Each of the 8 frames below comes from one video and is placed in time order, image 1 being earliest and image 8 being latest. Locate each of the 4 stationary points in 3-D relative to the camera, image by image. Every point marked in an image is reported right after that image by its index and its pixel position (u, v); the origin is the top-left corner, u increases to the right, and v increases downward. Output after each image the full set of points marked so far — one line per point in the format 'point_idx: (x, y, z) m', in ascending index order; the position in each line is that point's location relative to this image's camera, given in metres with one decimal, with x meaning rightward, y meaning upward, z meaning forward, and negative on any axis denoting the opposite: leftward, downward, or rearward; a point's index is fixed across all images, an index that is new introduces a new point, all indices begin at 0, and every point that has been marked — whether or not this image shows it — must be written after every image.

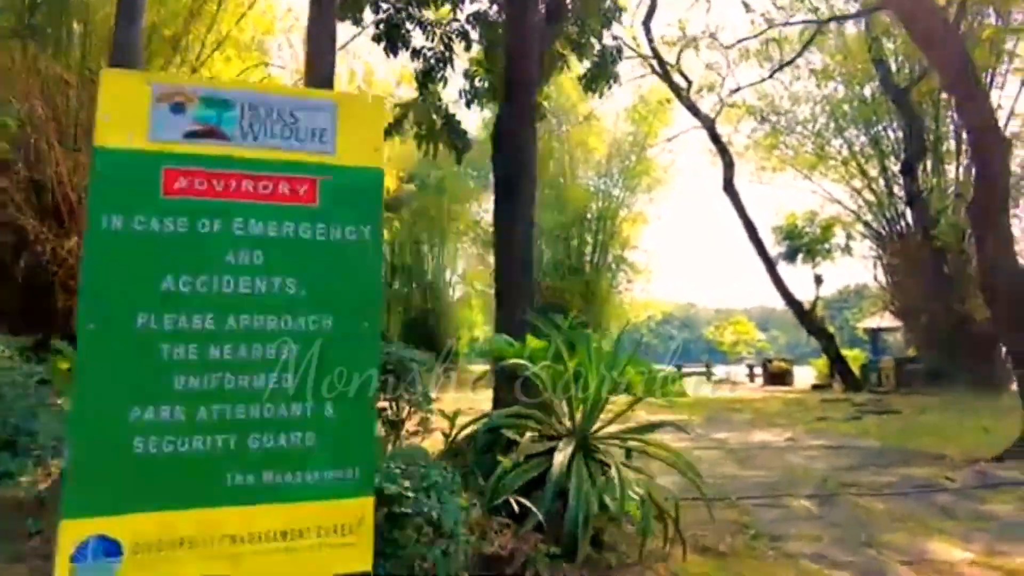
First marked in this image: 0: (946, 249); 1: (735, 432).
0: (+7.9, +0.7, +12.1) m
1: (+2.0, -1.3, +5.9) m
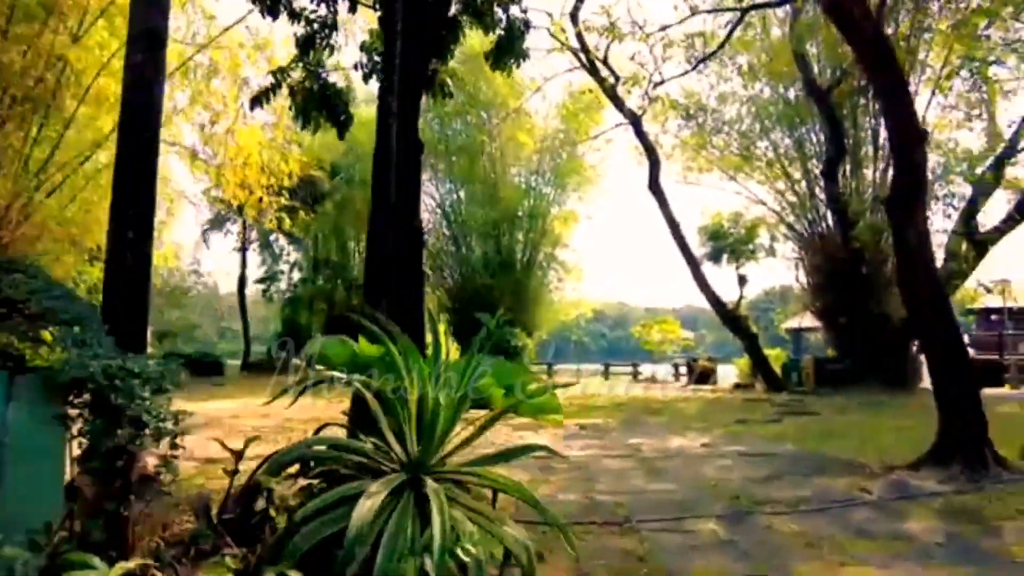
0: (+6.5, +0.7, +12.3) m
1: (+1.2, -1.3, +5.6) m
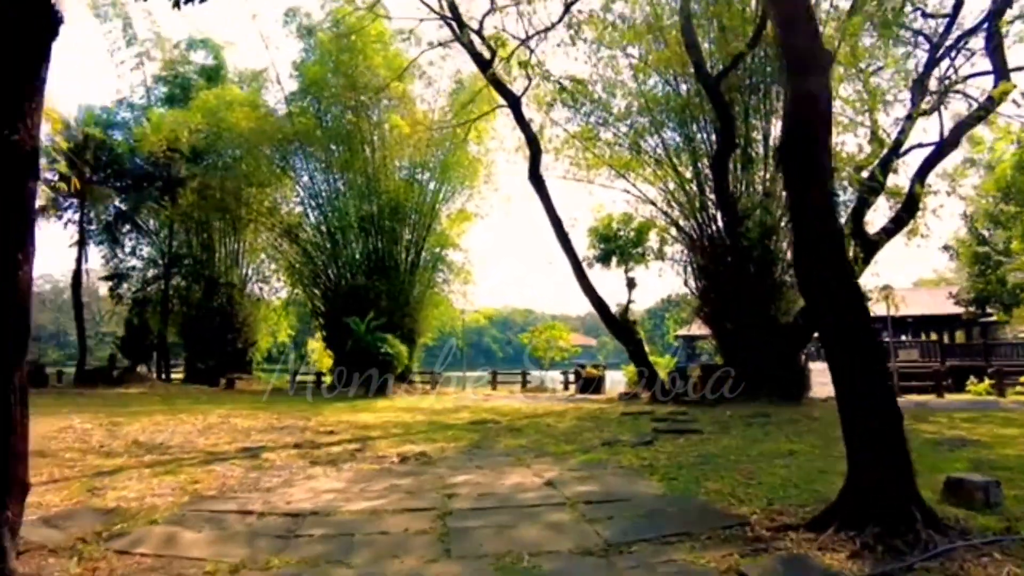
0: (+4.2, +0.7, +11.7) m
1: (-0.2, -1.2, +4.3) m
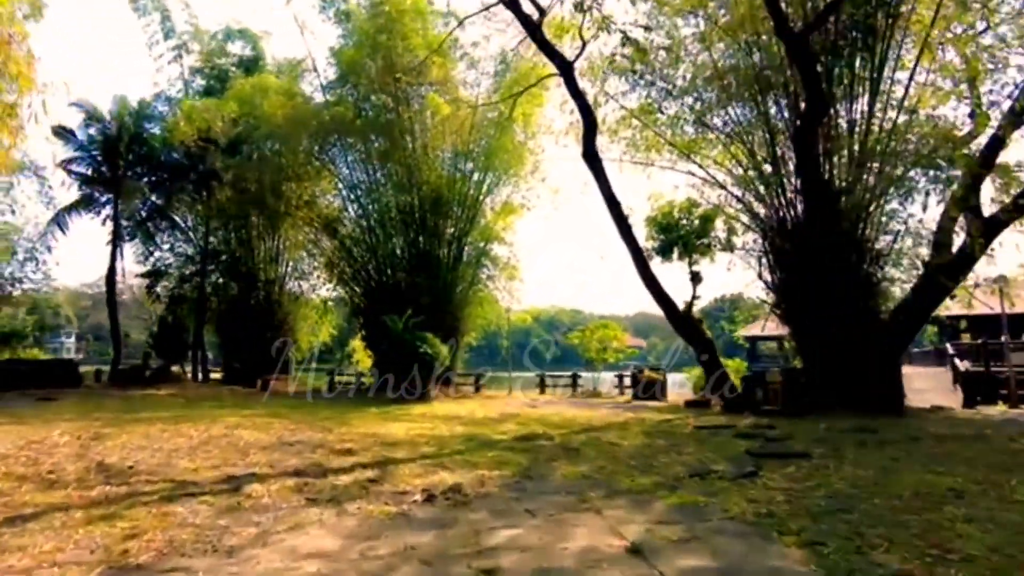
0: (+5.0, +0.8, +10.2) m
1: (+0.1, -1.1, +3.1) m
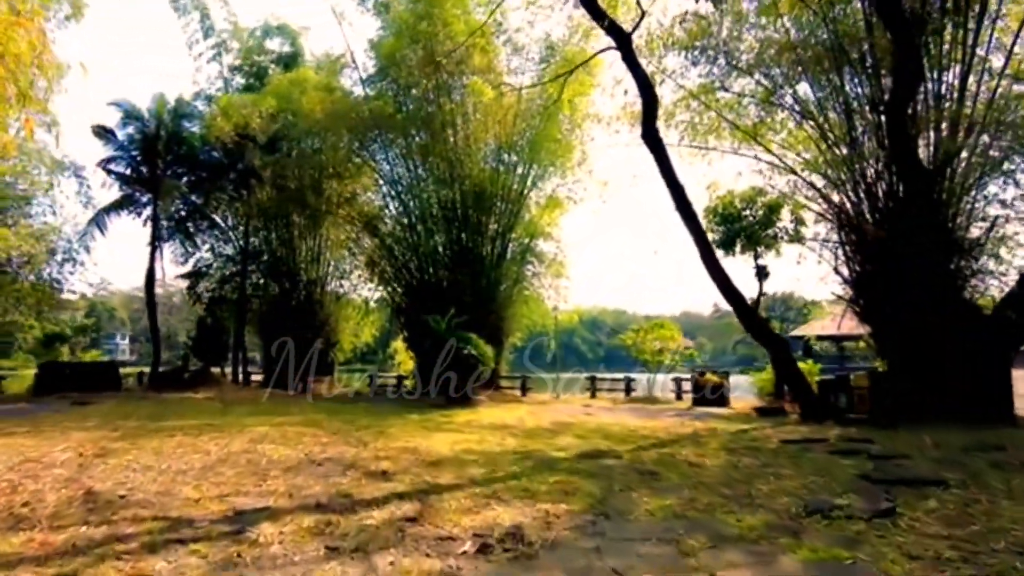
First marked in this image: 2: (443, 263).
0: (+5.8, +0.9, +9.0) m
1: (+0.4, -1.0, +2.3) m
2: (-1.7, +0.6, +16.0) m
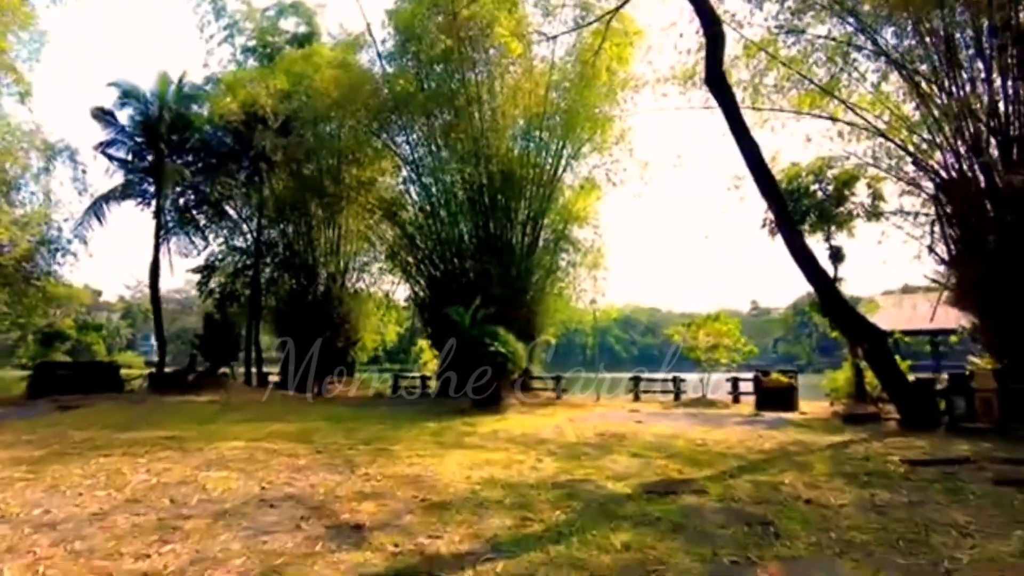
0: (+6.1, +1.1, +7.2) m
1: (+0.5, -0.8, +0.8) m
2: (-0.9, +0.8, +14.6) m
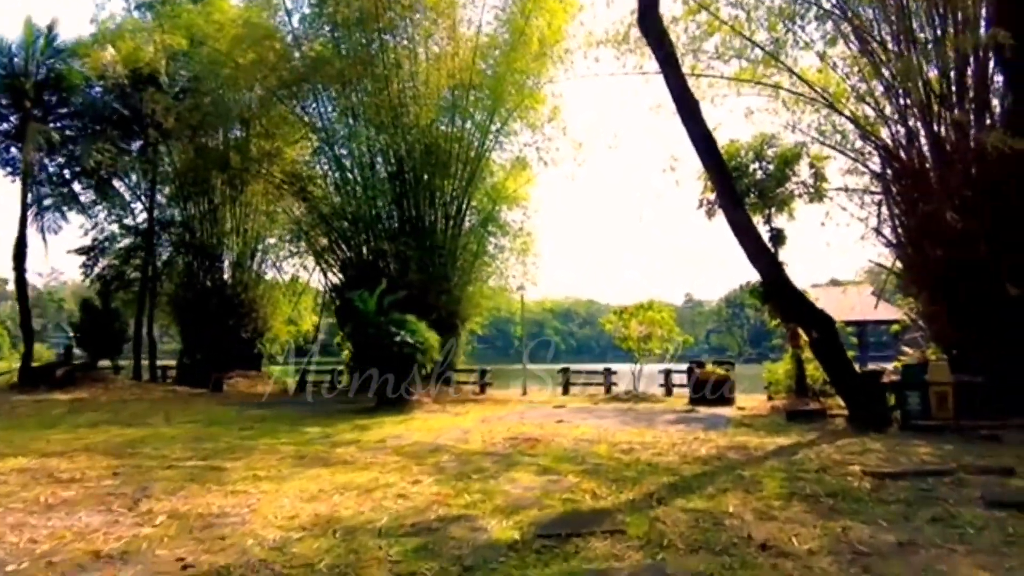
0: (+5.2, +1.3, +6.6) m
1: (+0.1, -0.7, -0.3) m
2: (-2.5, +1.1, +13.3) m
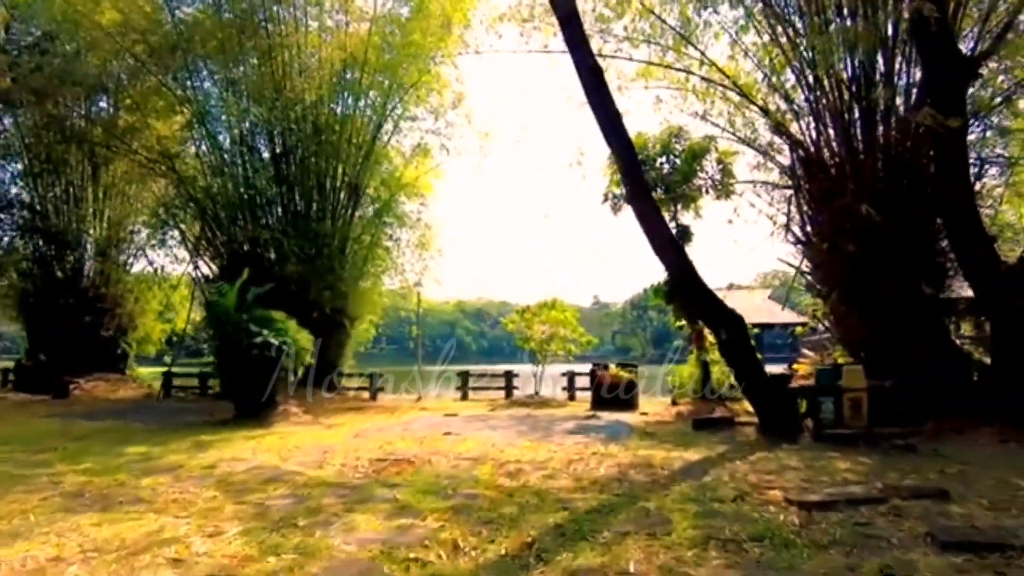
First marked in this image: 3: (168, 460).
0: (+4.1, +1.3, +6.3) m
1: (0.0, -0.6, -1.2) m
2: (-4.4, +1.2, +12.0) m
3: (-2.4, -1.2, +4.6) m
